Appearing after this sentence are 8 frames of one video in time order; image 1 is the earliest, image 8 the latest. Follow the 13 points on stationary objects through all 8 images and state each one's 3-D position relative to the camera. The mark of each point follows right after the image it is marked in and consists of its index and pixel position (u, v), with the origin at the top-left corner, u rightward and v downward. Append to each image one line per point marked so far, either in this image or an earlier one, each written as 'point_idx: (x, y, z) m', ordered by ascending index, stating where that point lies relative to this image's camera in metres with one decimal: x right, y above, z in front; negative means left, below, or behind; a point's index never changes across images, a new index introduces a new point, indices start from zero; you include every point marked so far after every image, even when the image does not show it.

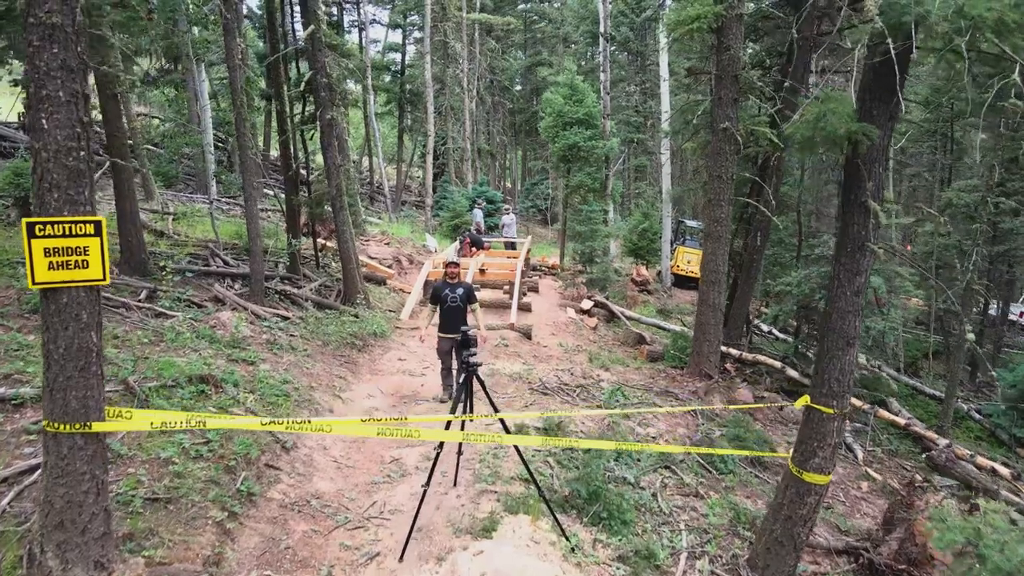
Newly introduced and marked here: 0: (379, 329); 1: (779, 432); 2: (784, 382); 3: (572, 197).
0: (-2.3, -0.7, +10.8) m
1: (+4.1, -2.2, +9.8) m
2: (+5.0, -1.7, +11.7) m
3: (+1.8, +2.7, +18.9) m
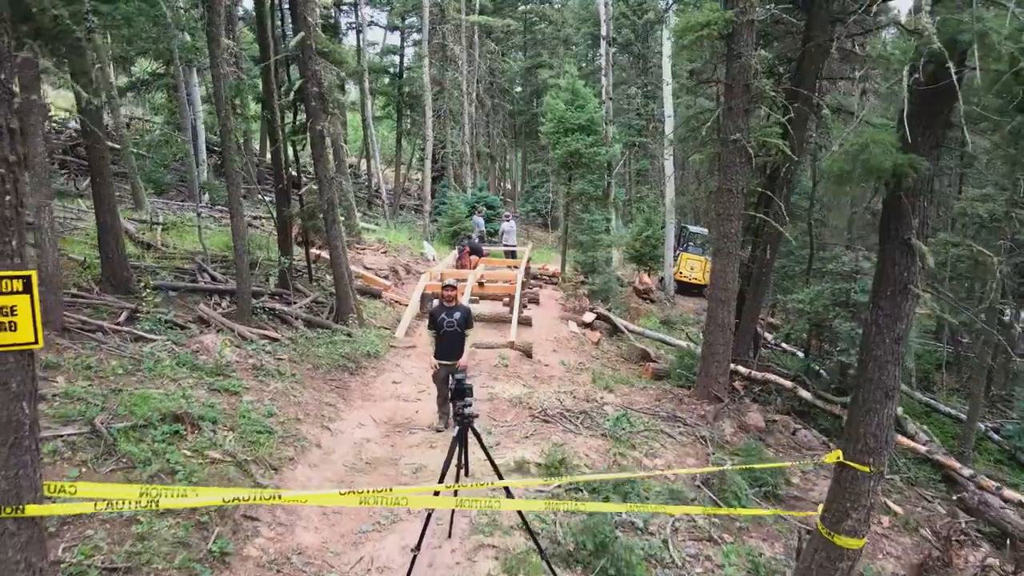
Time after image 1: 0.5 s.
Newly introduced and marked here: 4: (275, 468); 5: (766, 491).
0: (-2.3, -1.0, +10.3) m
1: (+4.1, -2.5, +9.4) m
2: (+5.0, -2.0, +11.2) m
3: (+1.8, +2.4, +18.4) m
4: (-2.3, -1.8, +6.2) m
5: (+3.2, -2.6, +8.1) m
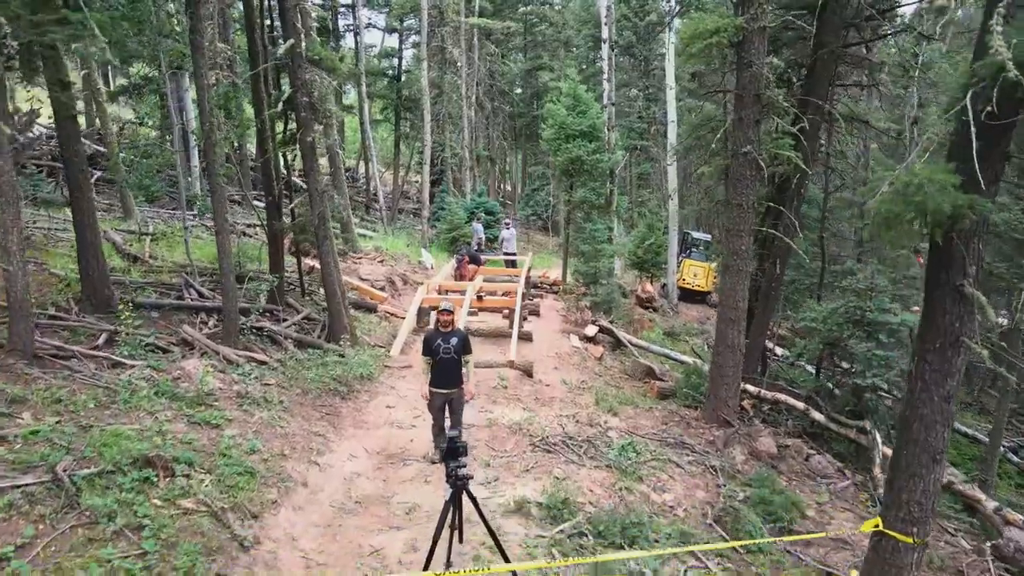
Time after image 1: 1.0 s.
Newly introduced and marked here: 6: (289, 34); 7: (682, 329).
0: (-2.3, -1.3, +9.9) m
1: (+4.1, -2.8, +8.9) m
2: (+5.0, -2.3, +10.8) m
3: (+1.8, +2.1, +18.0) m
4: (-2.3, -2.1, +5.8) m
5: (+3.2, -2.9, +7.6) m
6: (-3.3, +3.8, +9.4) m
7: (+5.1, -1.2, +19.2) m
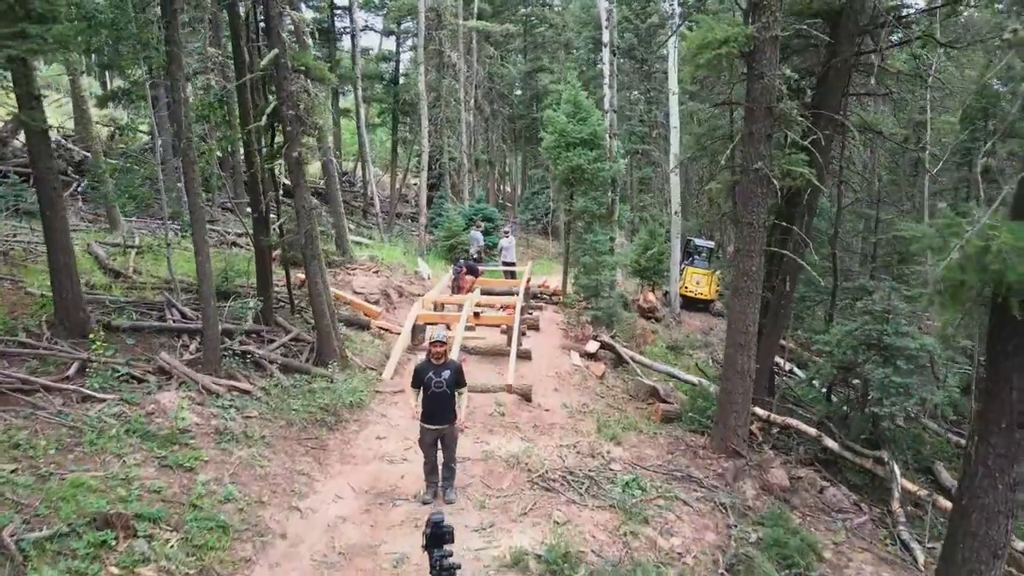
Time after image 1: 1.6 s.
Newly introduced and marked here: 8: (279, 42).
0: (-2.3, -1.6, +9.4) m
1: (+4.1, -3.1, +8.4) m
2: (+5.0, -2.6, +10.2) m
3: (+1.7, +1.8, +17.5) m
4: (-2.4, -2.4, +5.3) m
5: (+3.2, -3.2, +7.1) m
6: (-3.4, +3.5, +8.9) m
7: (+5.1, -1.6, +18.7) m
8: (-3.3, +3.4, +8.9) m
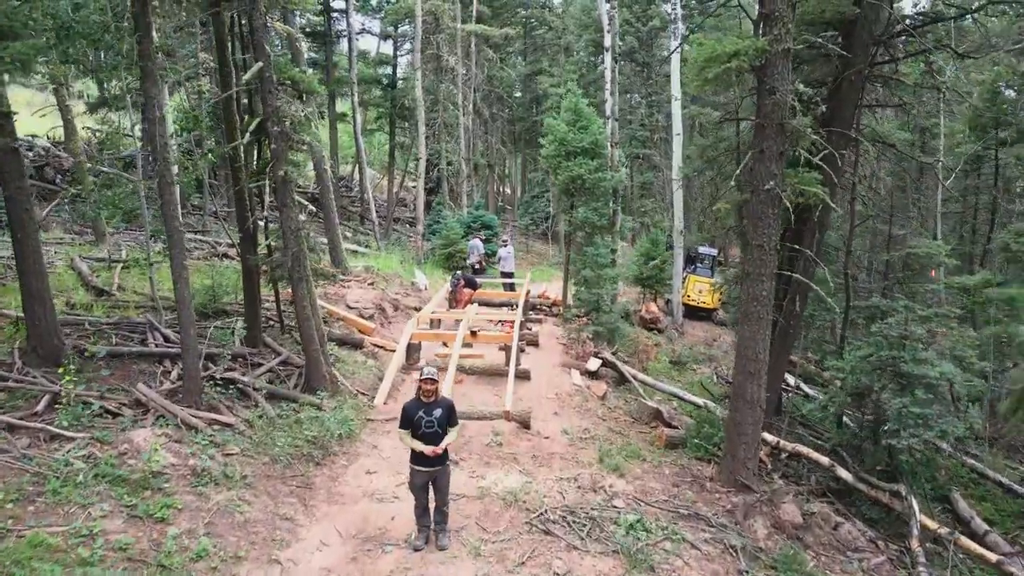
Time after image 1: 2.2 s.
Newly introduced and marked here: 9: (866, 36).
0: (-2.4, -2.0, +8.9) m
1: (+4.1, -3.5, +7.9) m
2: (+4.9, -3.0, +9.8) m
3: (+1.7, +1.4, +17.0) m
4: (-2.4, -2.7, +4.8) m
5: (+3.2, -3.5, +6.6) m
6: (-3.4, +3.1, +8.5) m
7: (+5.1, -1.9, +18.2) m
8: (-3.3, +3.1, +8.5) m
9: (+5.4, +3.8, +9.7) m
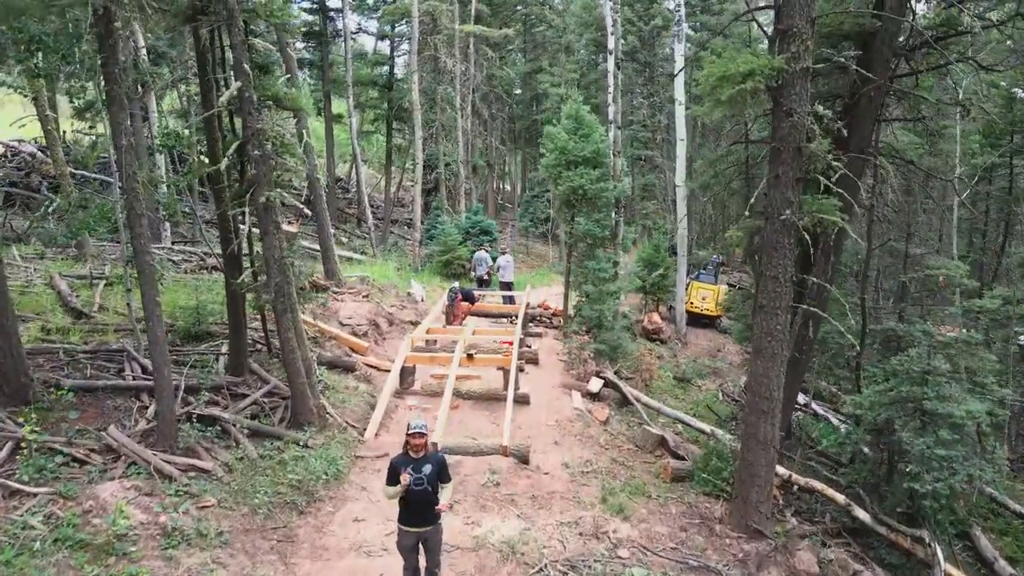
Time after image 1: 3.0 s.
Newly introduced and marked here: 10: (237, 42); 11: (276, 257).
0: (-2.4, -2.4, +8.4) m
1: (+4.0, -3.9, +7.4) m
2: (+4.9, -3.4, +9.3) m
3: (+1.7, +1.1, +16.4) m
4: (-2.4, -3.2, +4.3) m
5: (+3.1, -4.0, +6.1) m
6: (-3.5, +2.7, +7.9) m
7: (+5.0, -2.3, +17.7) m
8: (-3.4, +2.7, +7.9) m
9: (+5.4, +3.4, +9.1) m
10: (-3.4, +3.1, +7.8) m
11: (-3.2, +0.4, +8.7) m
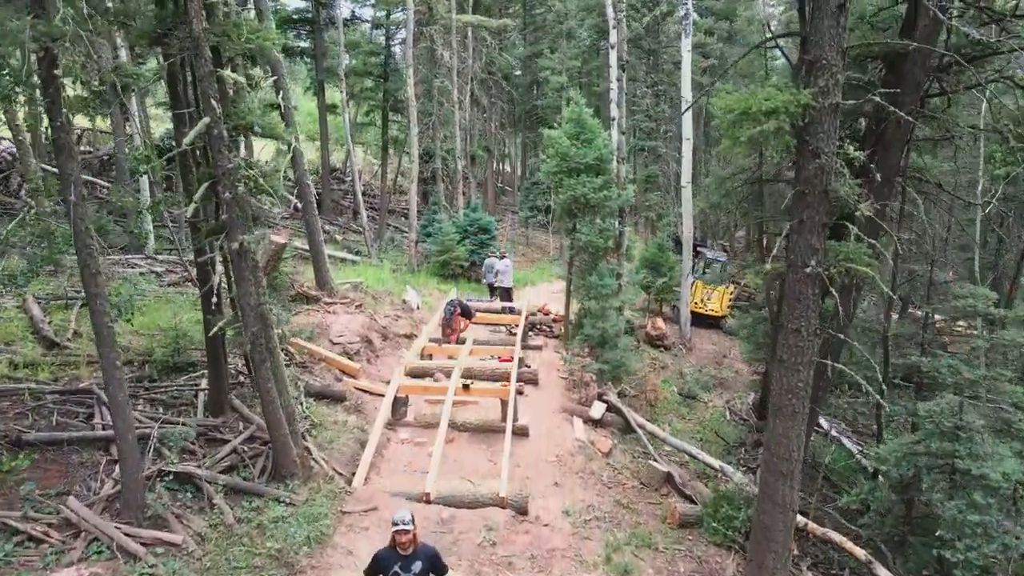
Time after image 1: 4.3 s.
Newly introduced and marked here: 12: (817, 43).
0: (-2.4, -3.0, +7.8) m
1: (+4.0, -4.5, +6.8) m
2: (+4.9, -4.0, +8.7) m
3: (+1.7, +0.8, +15.7) m
4: (-2.5, -4.0, +3.7) m
5: (+3.1, -4.7, +5.6) m
6: (-3.5, +2.1, +7.1) m
7: (+5.0, -2.5, +17.1) m
8: (-3.4, +2.0, +7.1) m
9: (+5.3, +2.8, +8.3) m
10: (-3.4, +2.4, +7.0) m
11: (-3.3, -0.2, +8.0) m
12: (+3.1, +2.5, +6.5) m
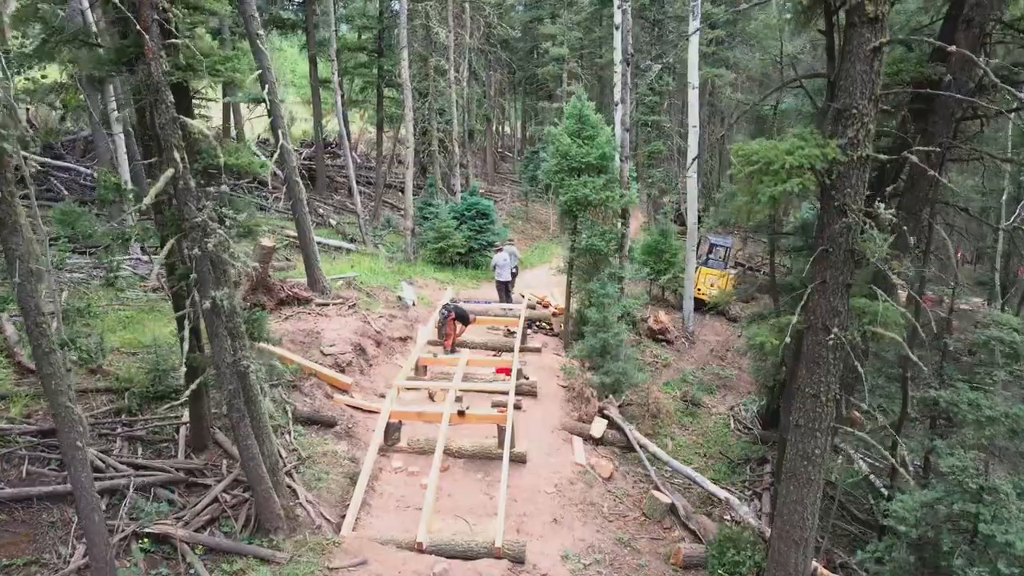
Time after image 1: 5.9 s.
0: (-2.5, -3.6, +7.4) m
1: (+3.9, -5.2, +6.6) m
2: (+4.8, -4.5, +8.3) m
3: (+1.6, +0.7, +15.1) m
4: (-2.5, -4.8, +3.4) m
5: (+3.1, -5.4, +5.3) m
6: (-3.6, +1.4, +6.4) m
7: (+5.0, -2.5, +16.6) m
8: (-3.5, +1.4, +6.4) m
9: (+5.3, +2.3, +7.5) m
10: (-3.5, +1.8, +6.3) m
11: (-3.3, -0.8, +7.4) m
12: (+3.1, +1.8, +5.7) m
